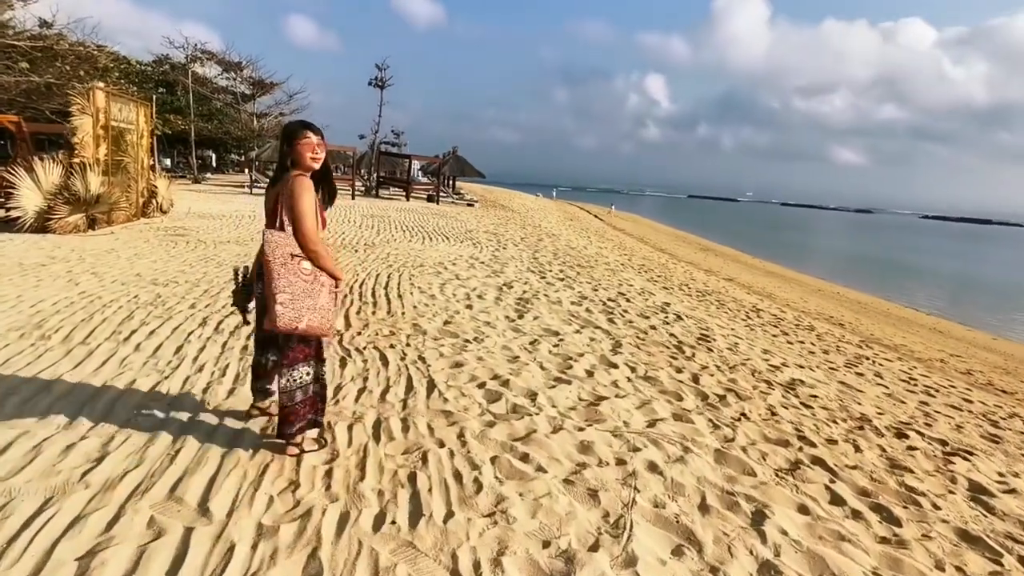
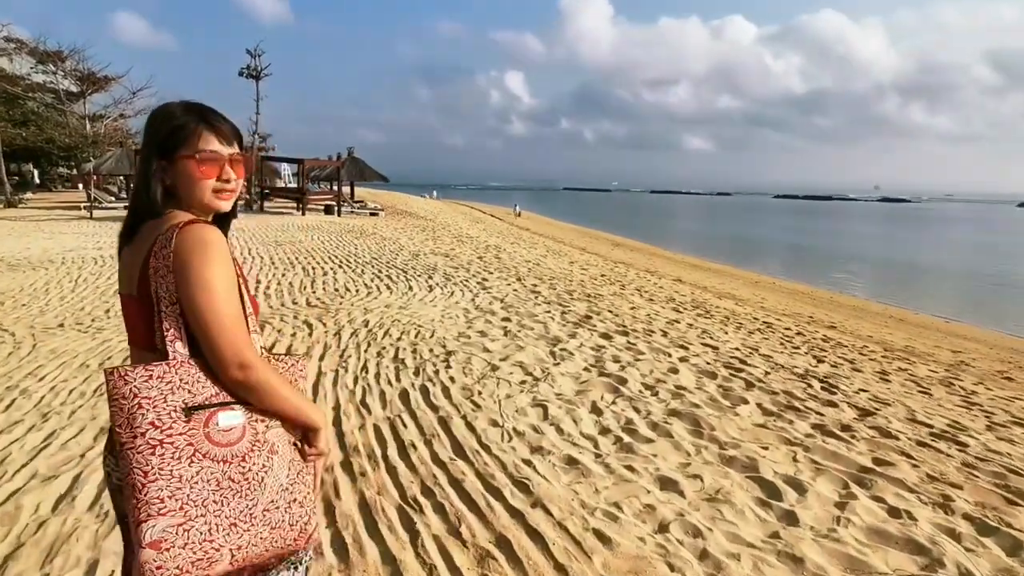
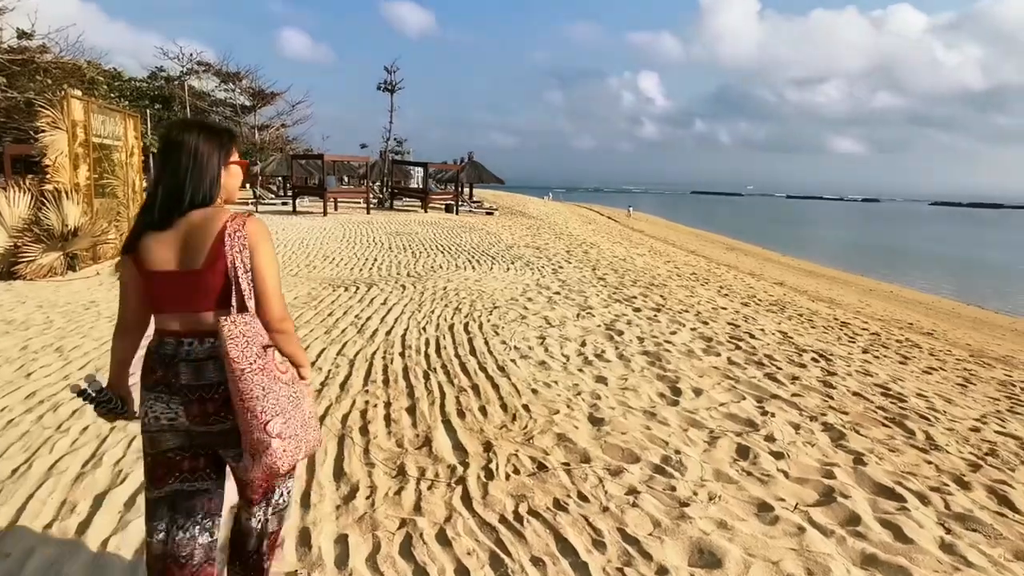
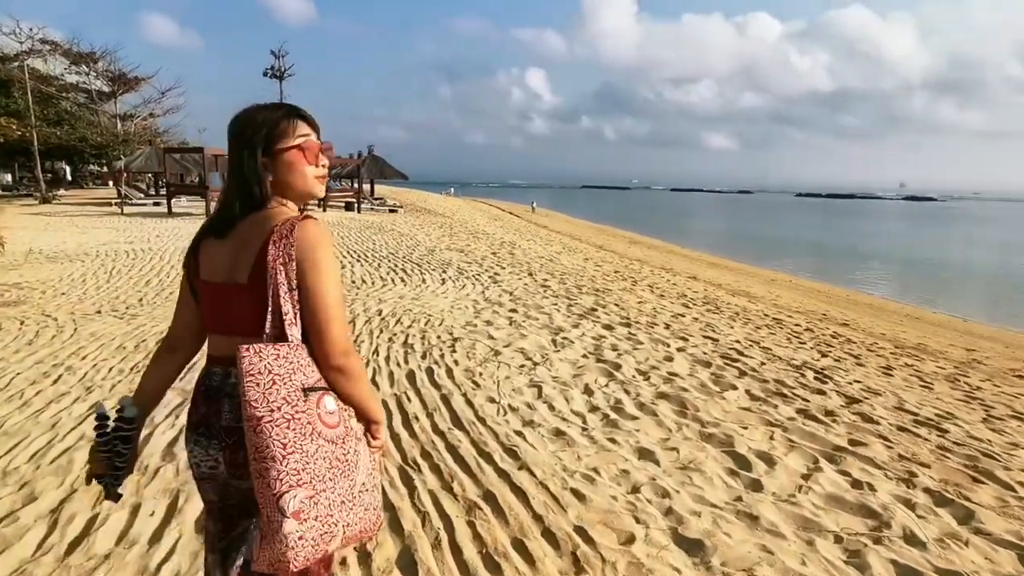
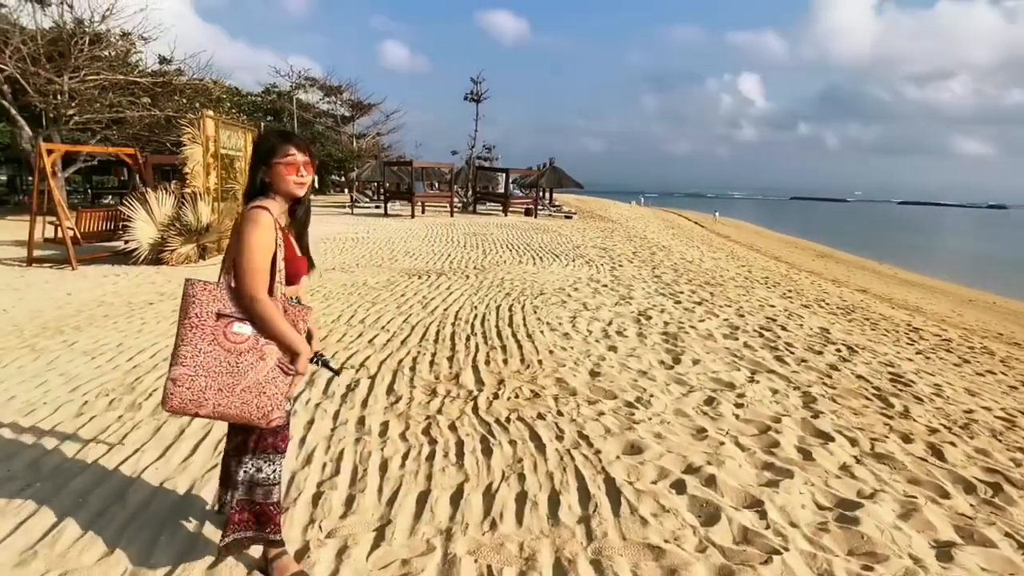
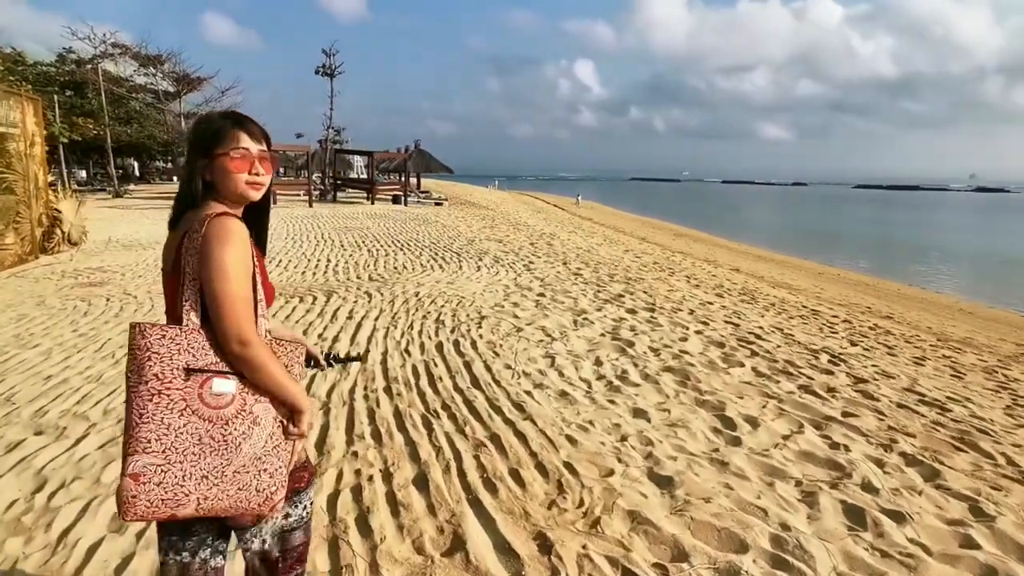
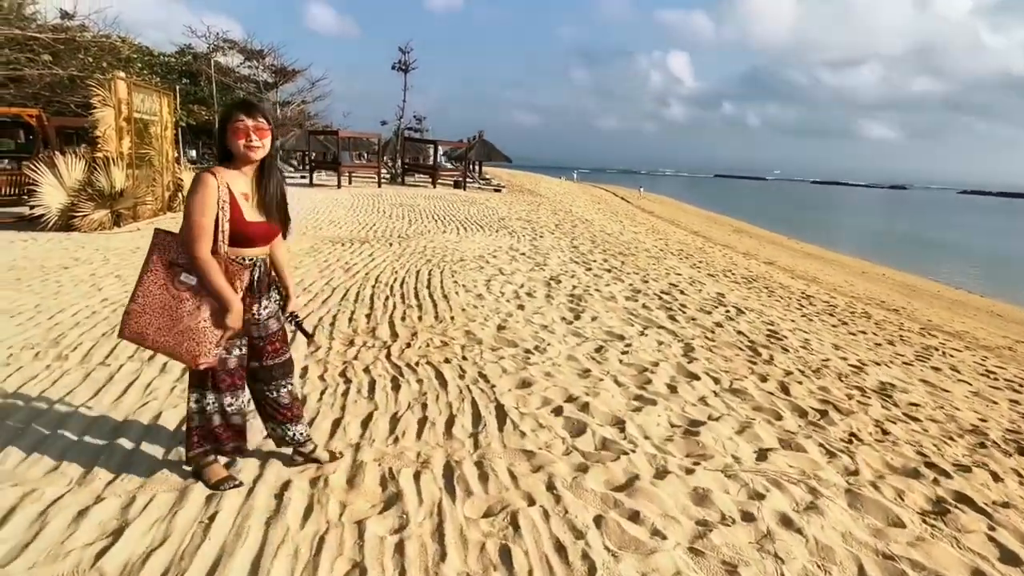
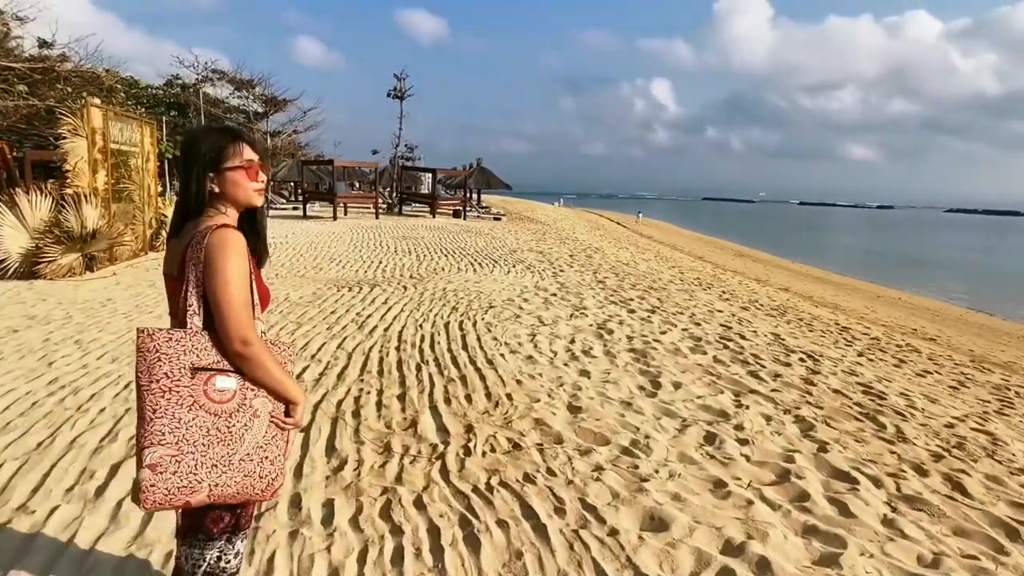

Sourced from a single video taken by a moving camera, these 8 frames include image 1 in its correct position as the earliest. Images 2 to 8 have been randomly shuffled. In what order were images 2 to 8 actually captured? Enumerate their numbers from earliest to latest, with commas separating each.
7, 5, 8, 3, 6, 4, 2
